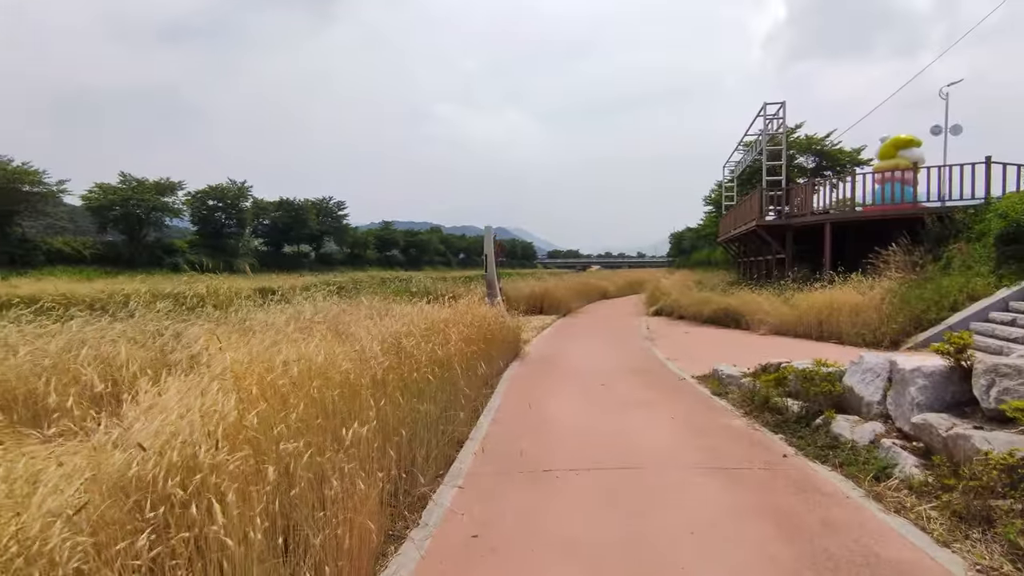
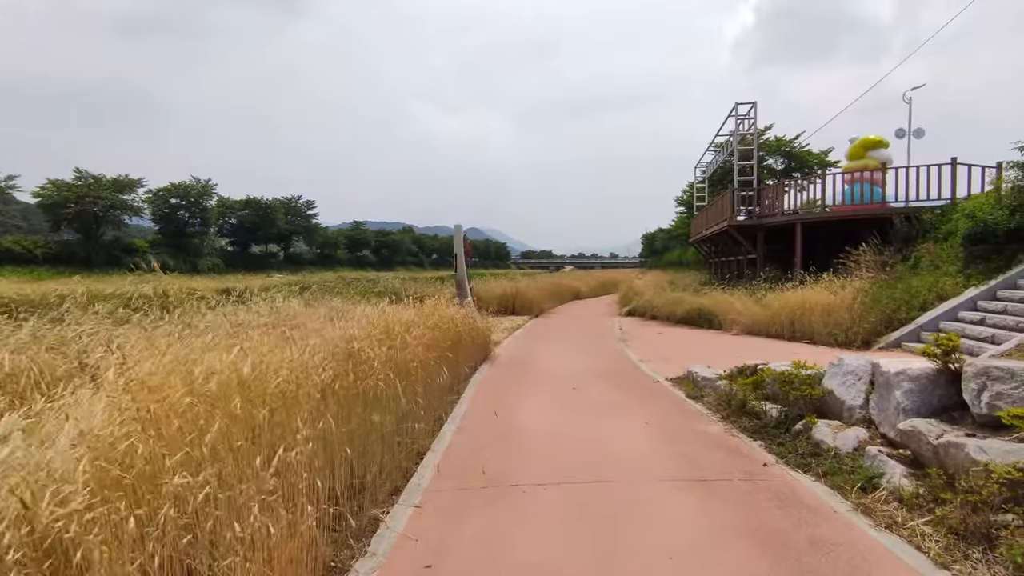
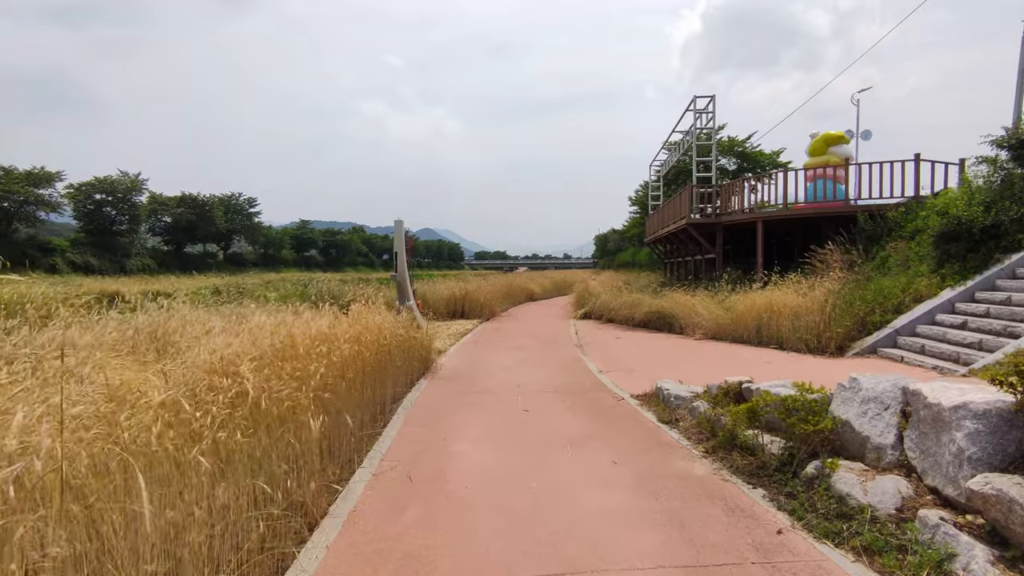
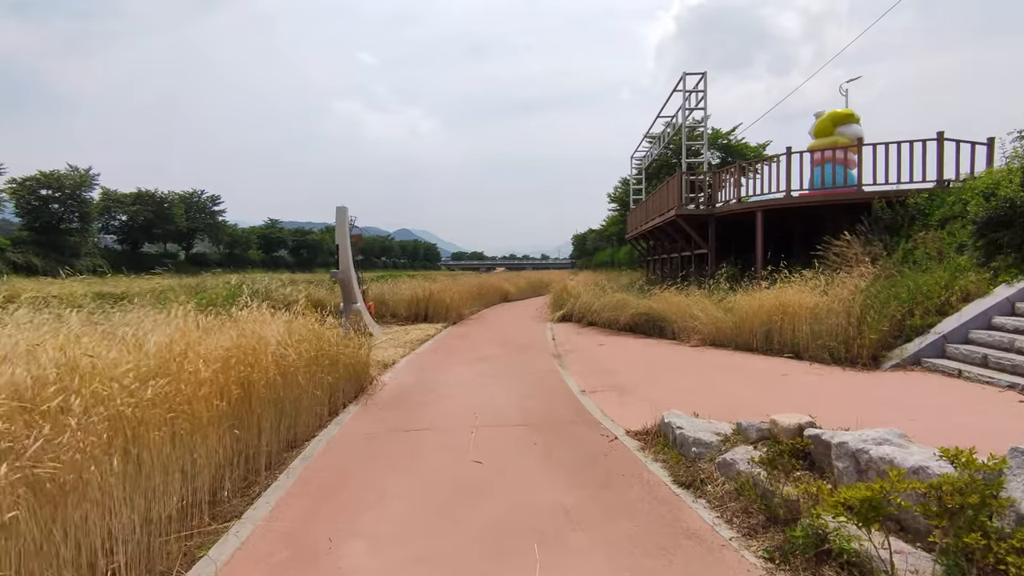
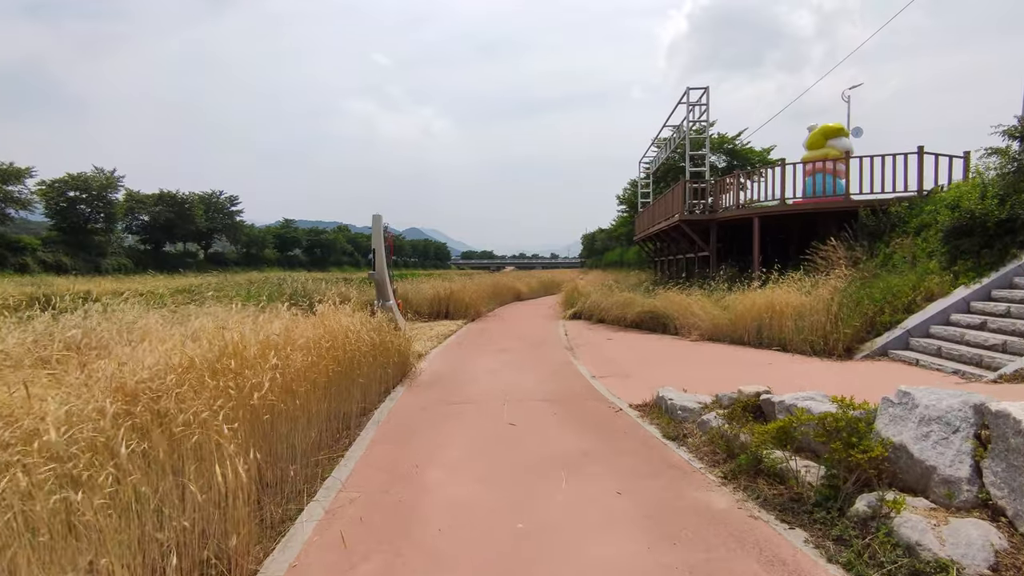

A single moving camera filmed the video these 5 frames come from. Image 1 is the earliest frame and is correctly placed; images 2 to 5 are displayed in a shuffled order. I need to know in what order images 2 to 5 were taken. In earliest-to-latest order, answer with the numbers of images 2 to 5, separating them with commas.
2, 3, 5, 4
